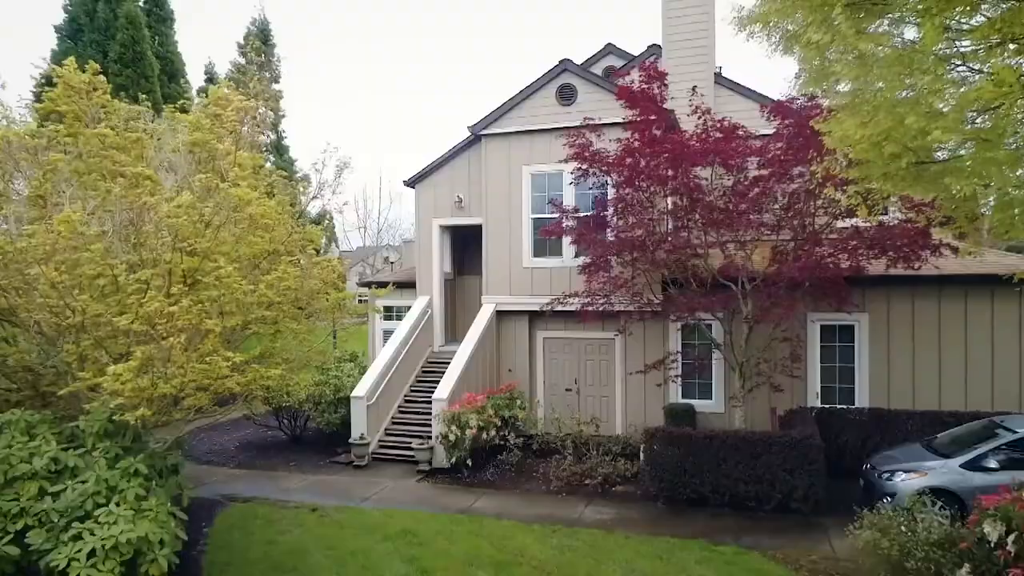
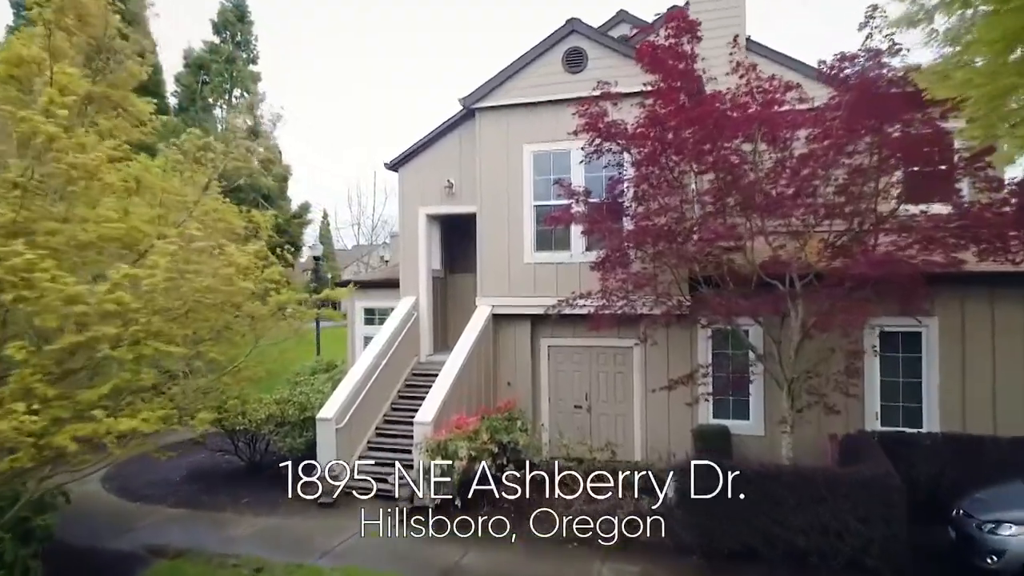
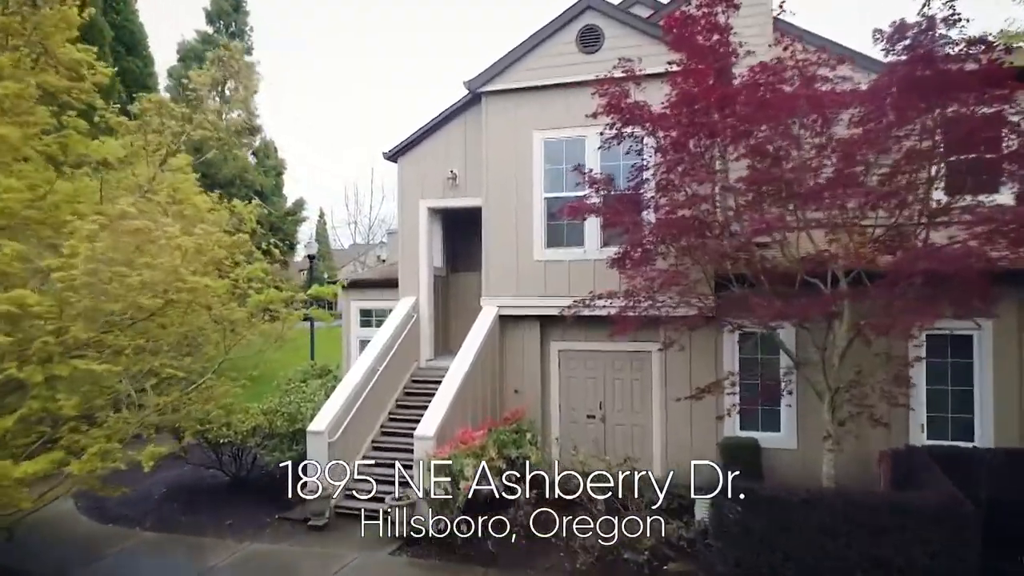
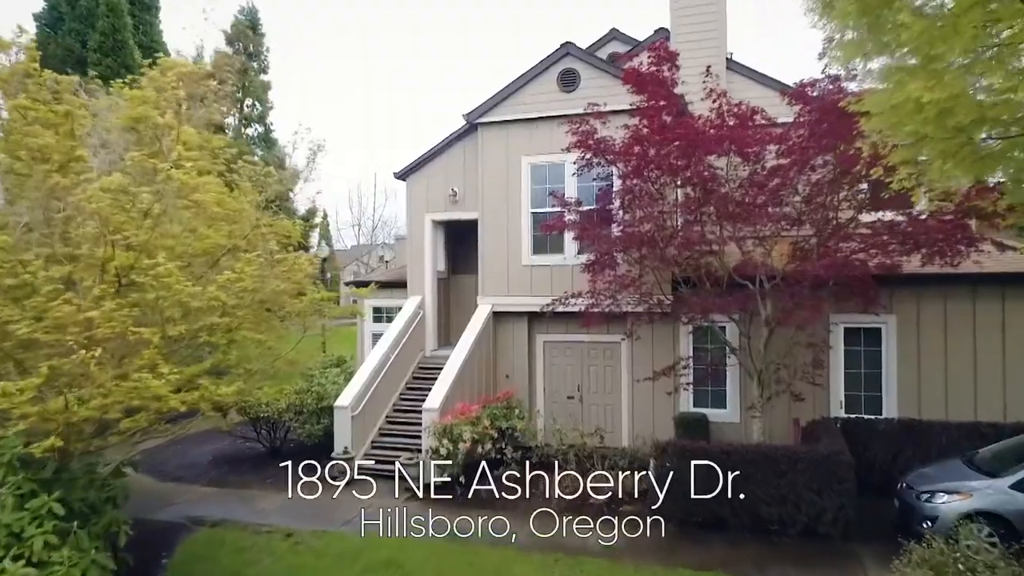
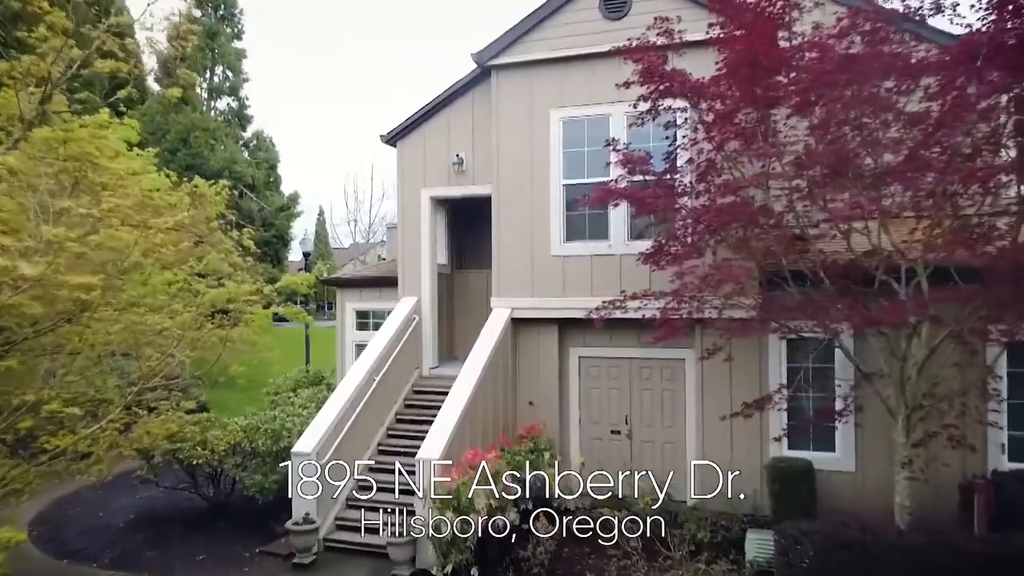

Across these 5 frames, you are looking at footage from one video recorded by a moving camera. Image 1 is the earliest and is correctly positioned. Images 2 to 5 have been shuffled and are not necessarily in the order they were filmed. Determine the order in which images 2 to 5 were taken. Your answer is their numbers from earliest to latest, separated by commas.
4, 2, 3, 5
